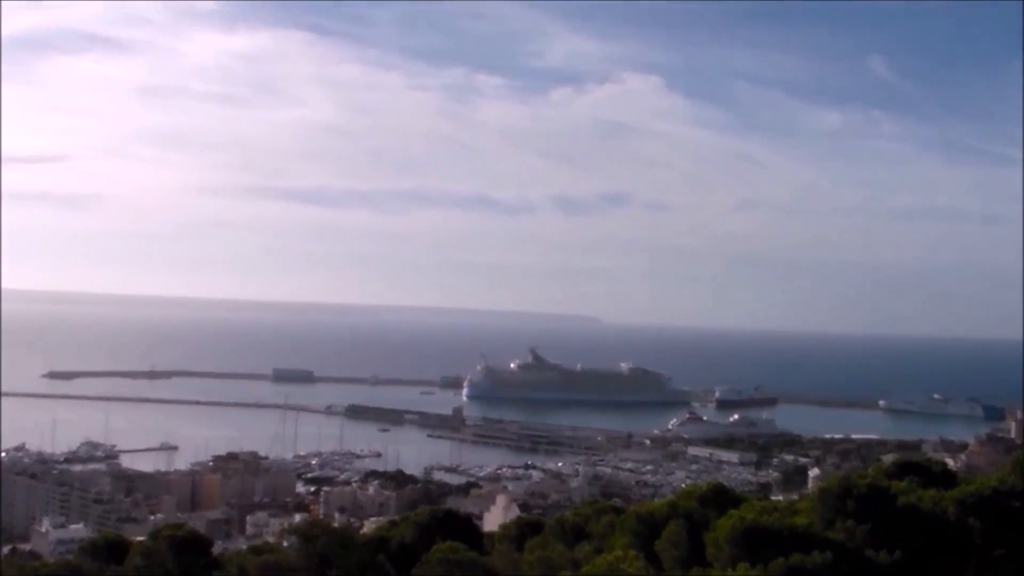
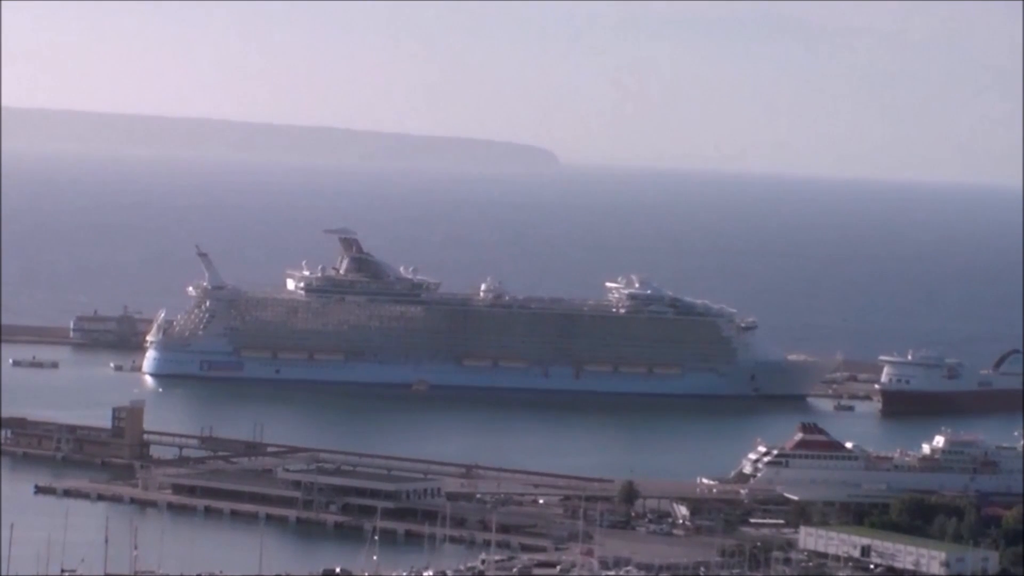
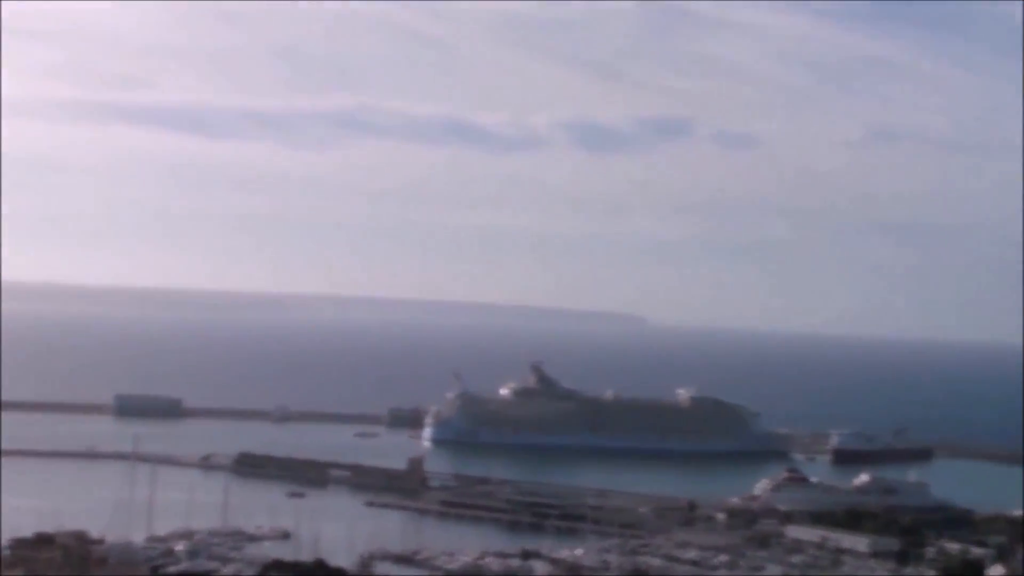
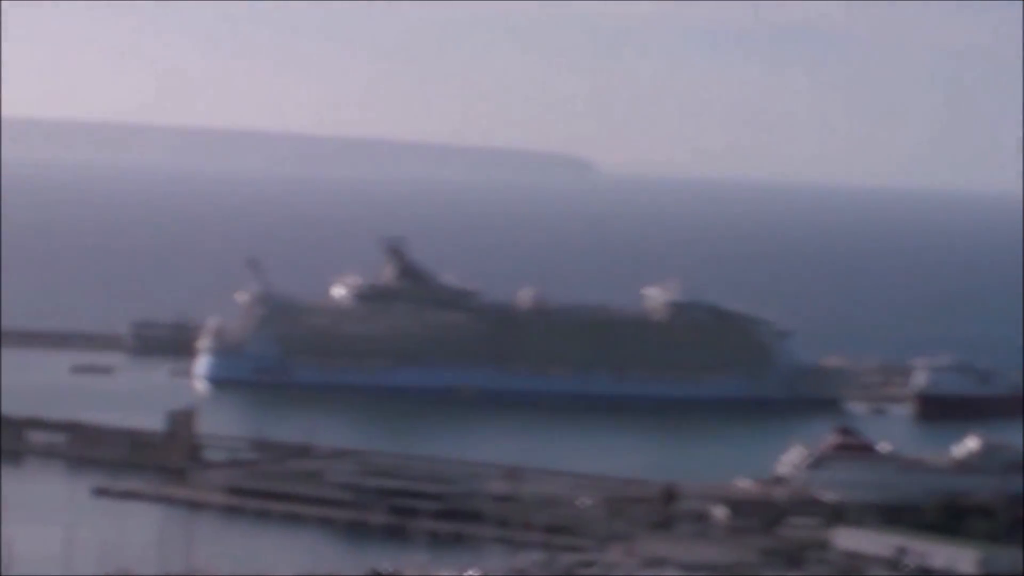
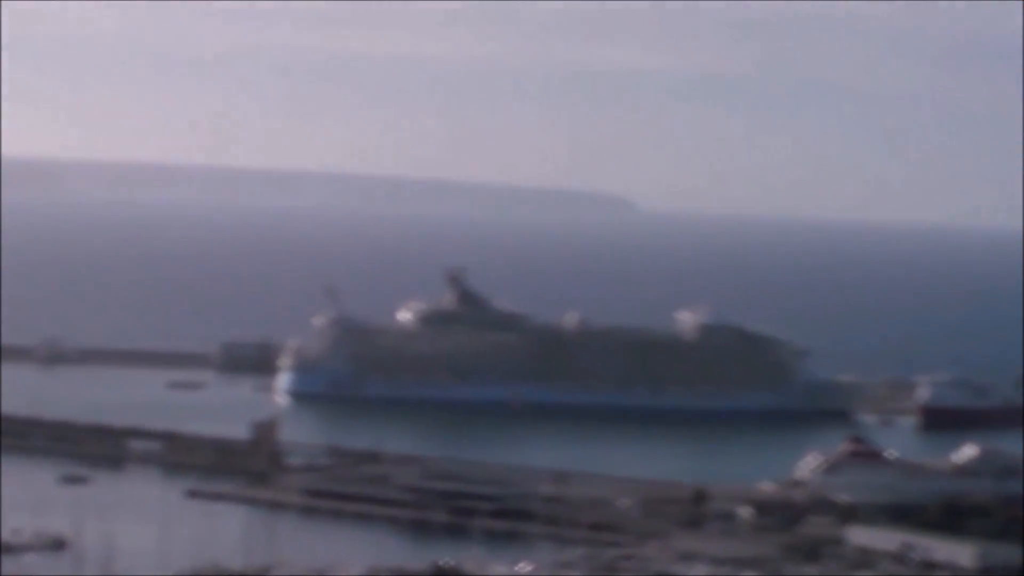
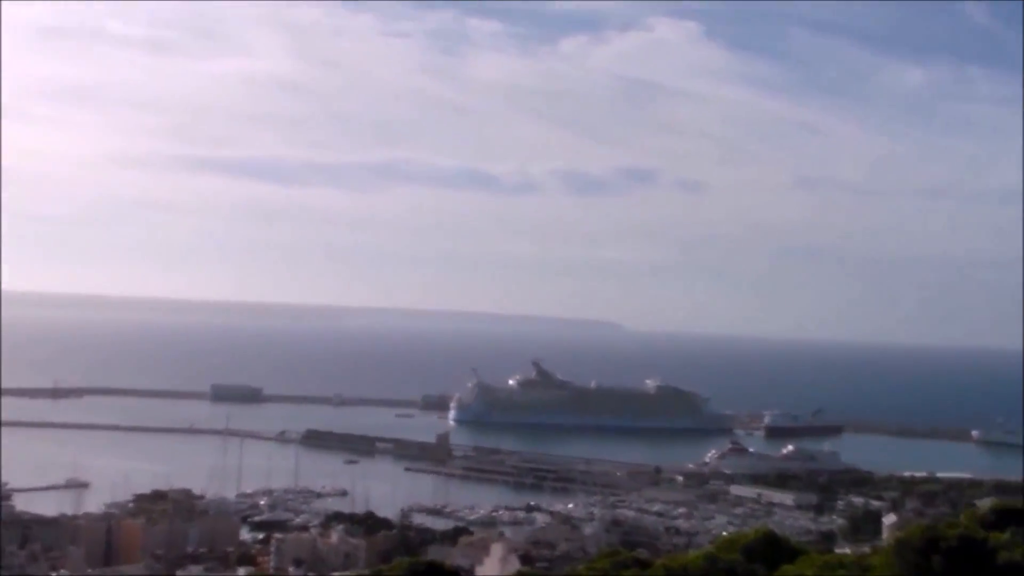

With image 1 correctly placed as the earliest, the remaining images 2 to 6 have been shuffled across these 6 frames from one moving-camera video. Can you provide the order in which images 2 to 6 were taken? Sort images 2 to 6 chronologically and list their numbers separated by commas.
6, 3, 5, 4, 2
